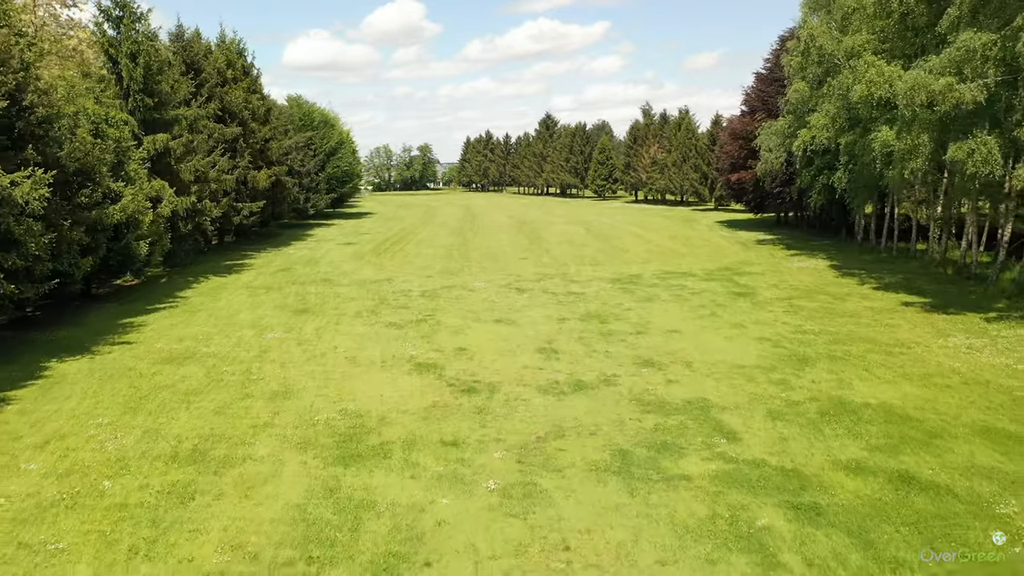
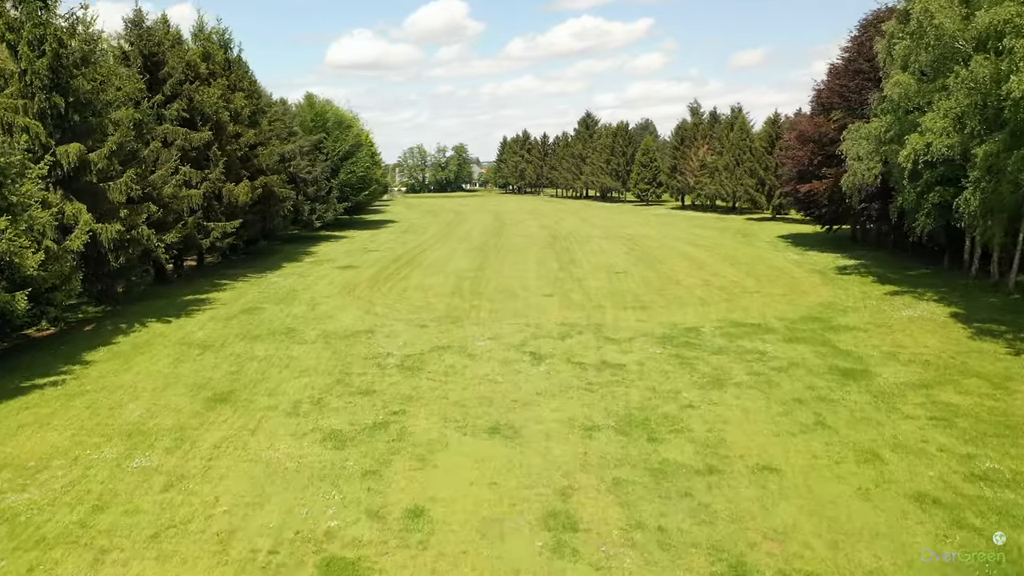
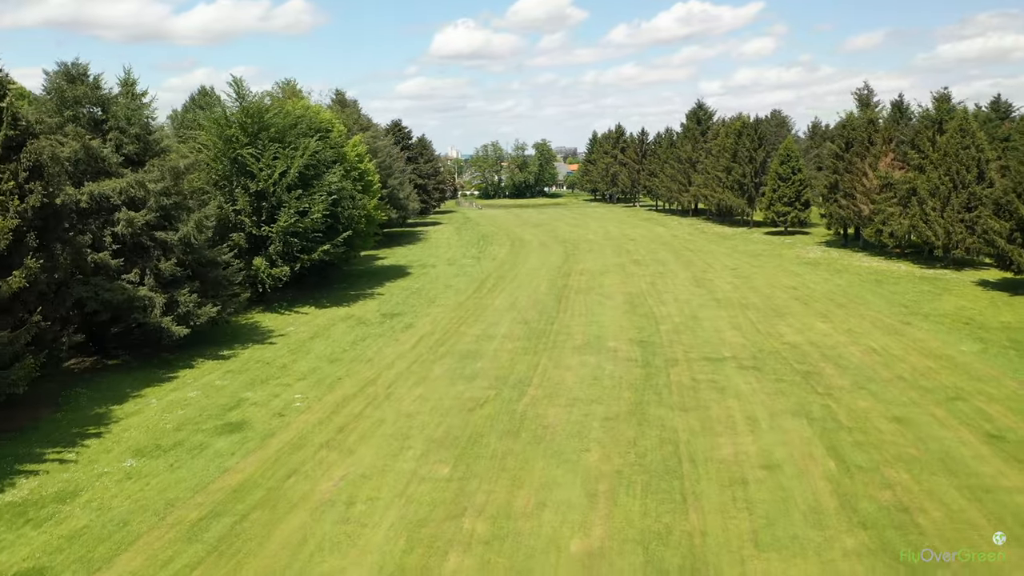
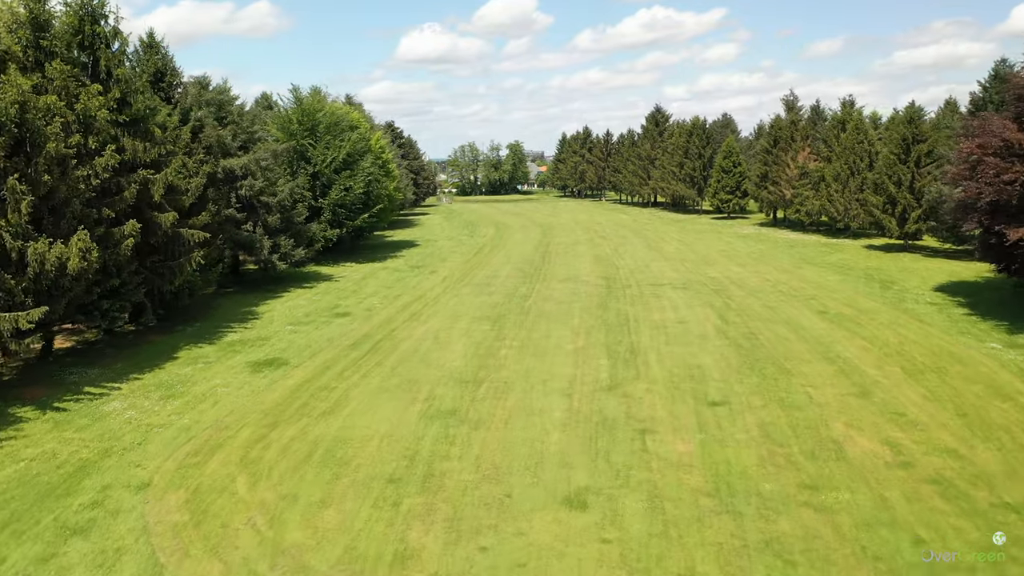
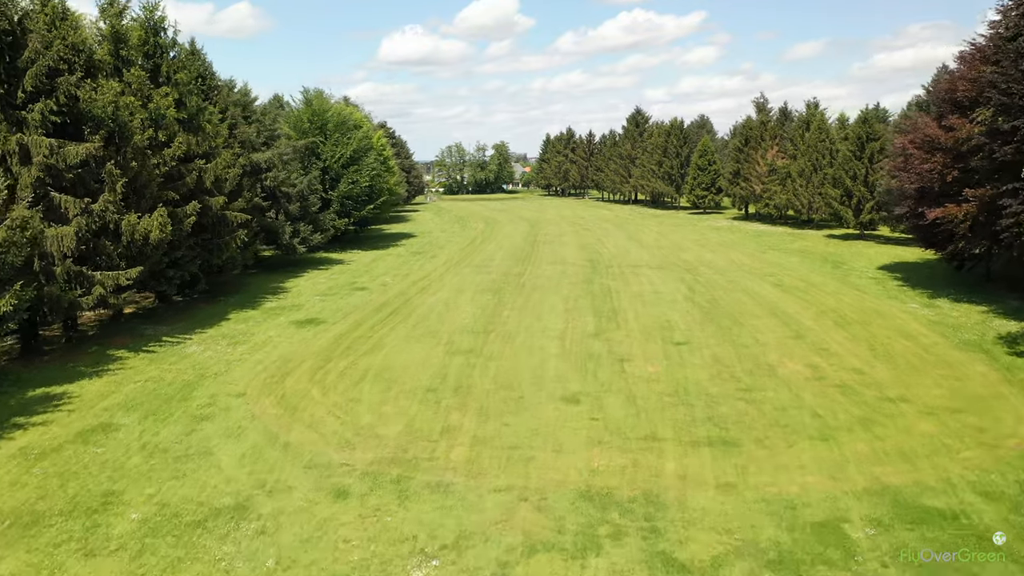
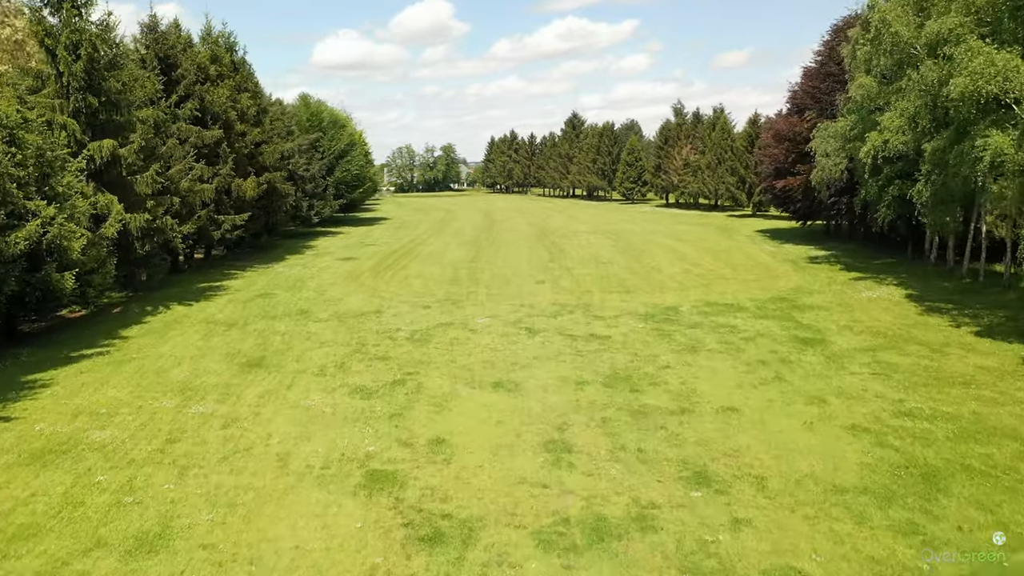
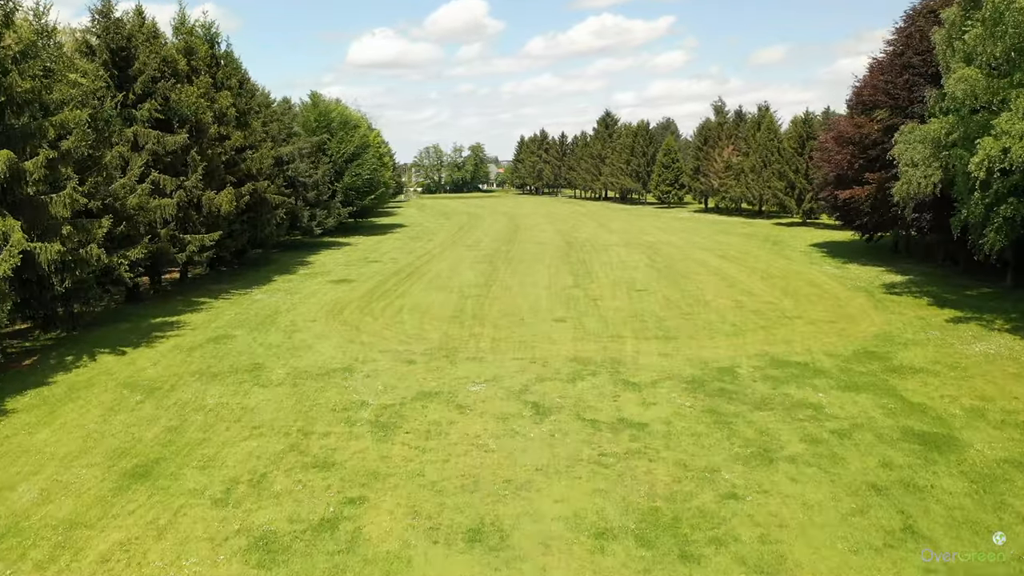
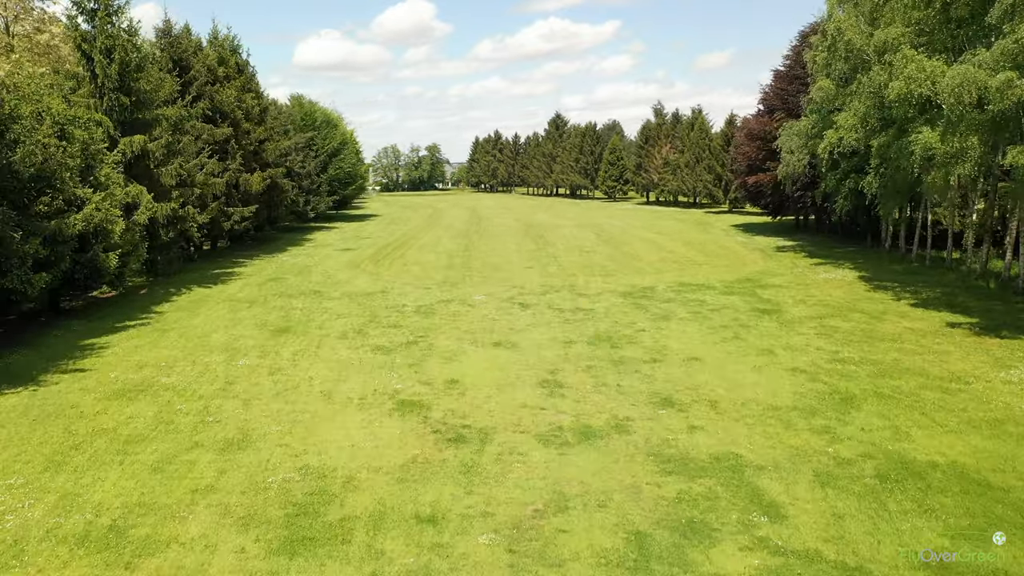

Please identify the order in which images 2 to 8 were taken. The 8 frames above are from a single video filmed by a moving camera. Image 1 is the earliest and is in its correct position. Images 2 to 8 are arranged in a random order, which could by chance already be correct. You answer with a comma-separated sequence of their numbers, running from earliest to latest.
8, 6, 2, 7, 5, 4, 3
